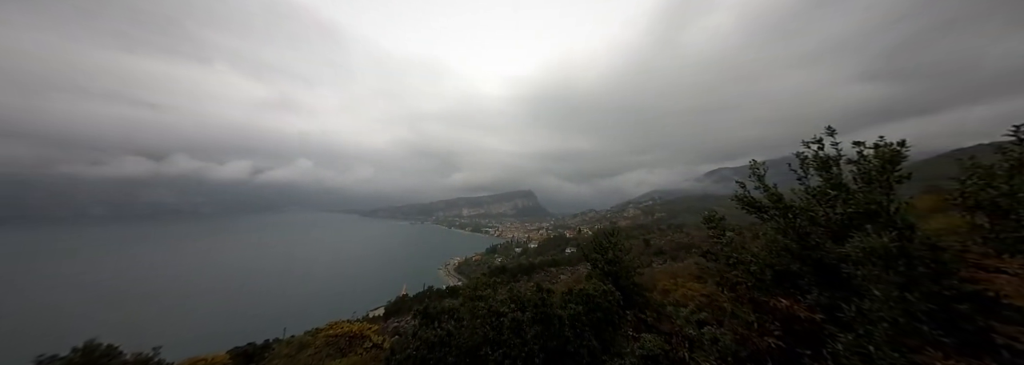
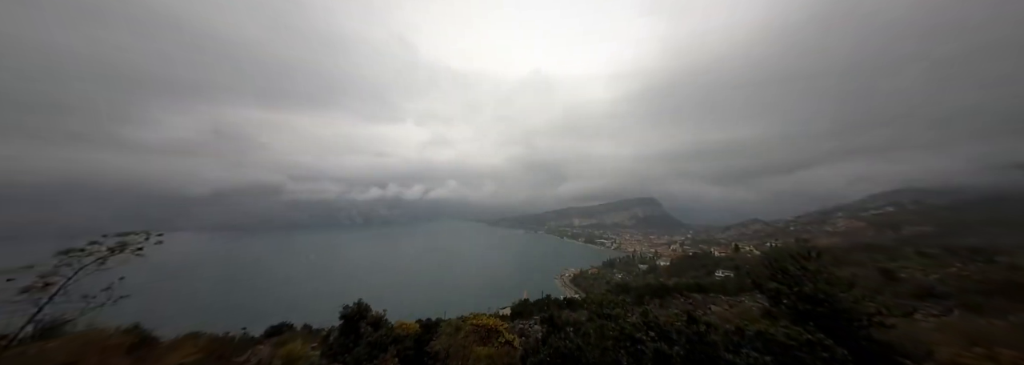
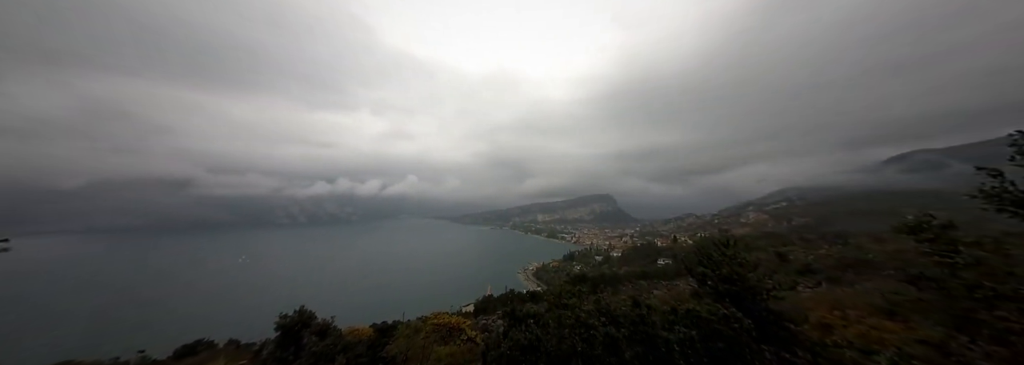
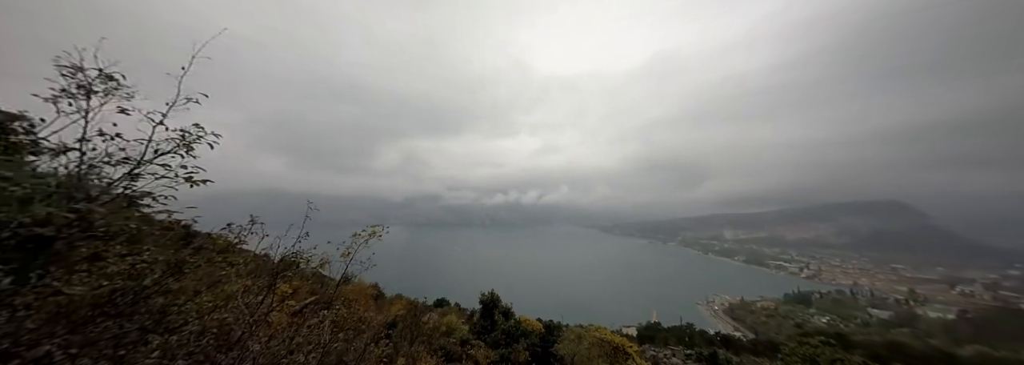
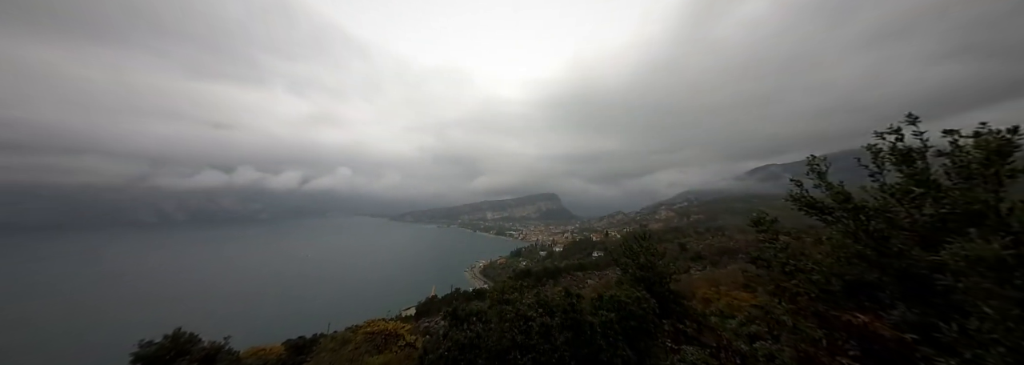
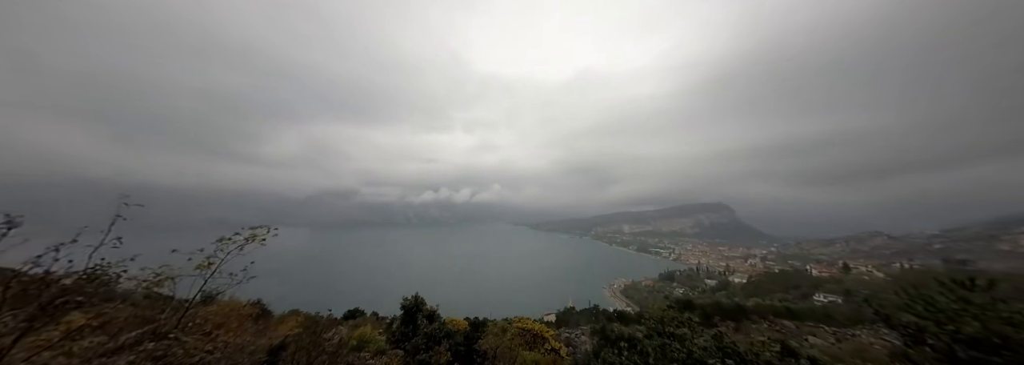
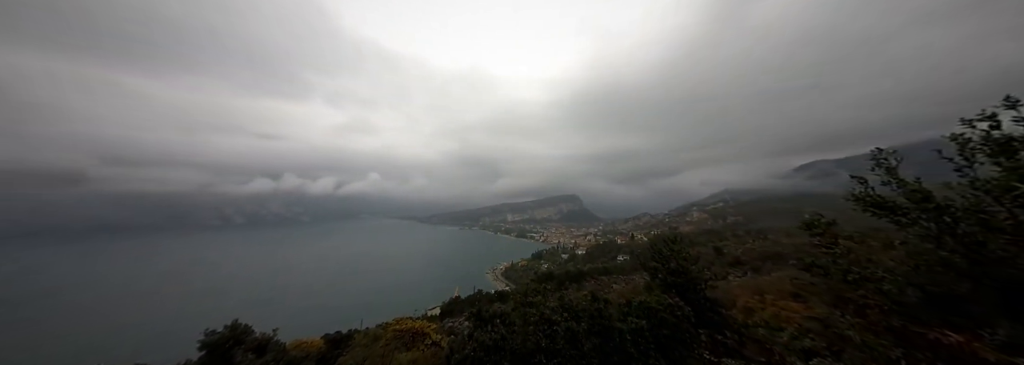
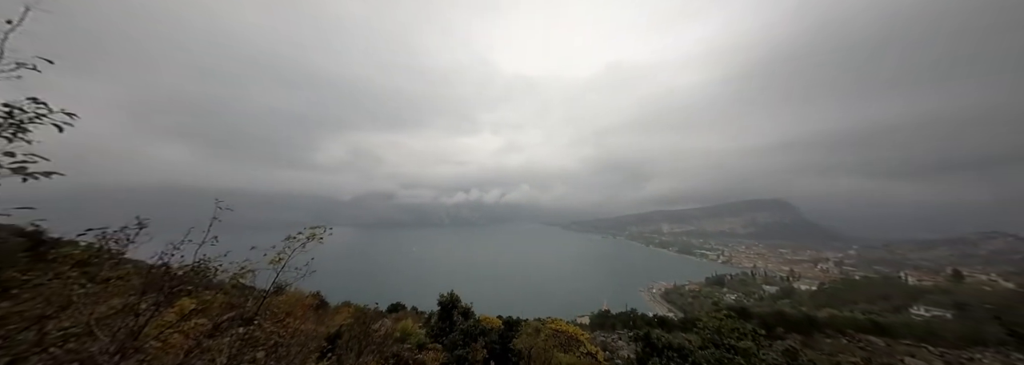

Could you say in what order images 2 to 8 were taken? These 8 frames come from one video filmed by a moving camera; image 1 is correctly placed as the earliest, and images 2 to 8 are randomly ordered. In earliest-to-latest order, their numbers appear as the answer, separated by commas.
5, 7, 3, 2, 6, 8, 4
